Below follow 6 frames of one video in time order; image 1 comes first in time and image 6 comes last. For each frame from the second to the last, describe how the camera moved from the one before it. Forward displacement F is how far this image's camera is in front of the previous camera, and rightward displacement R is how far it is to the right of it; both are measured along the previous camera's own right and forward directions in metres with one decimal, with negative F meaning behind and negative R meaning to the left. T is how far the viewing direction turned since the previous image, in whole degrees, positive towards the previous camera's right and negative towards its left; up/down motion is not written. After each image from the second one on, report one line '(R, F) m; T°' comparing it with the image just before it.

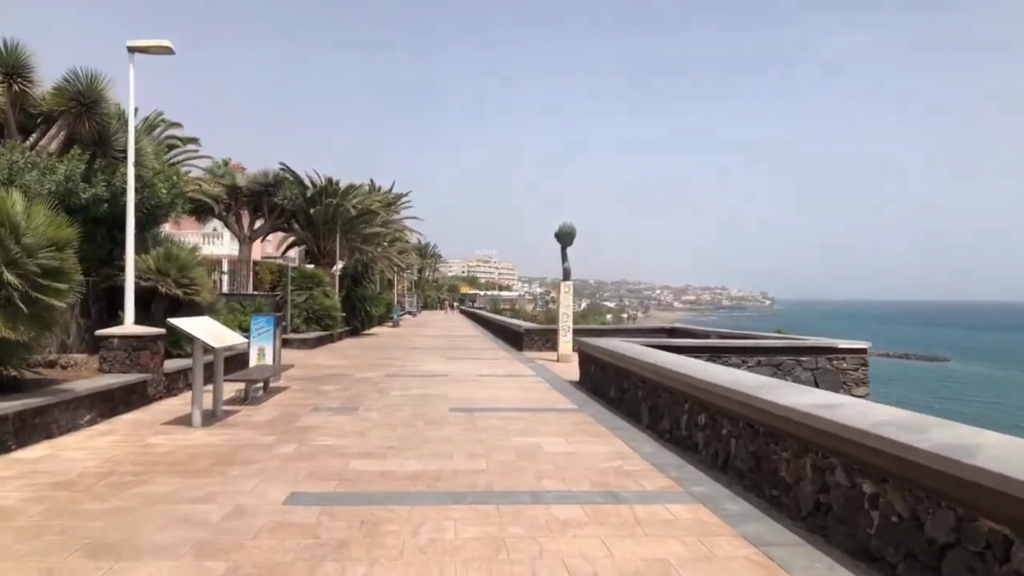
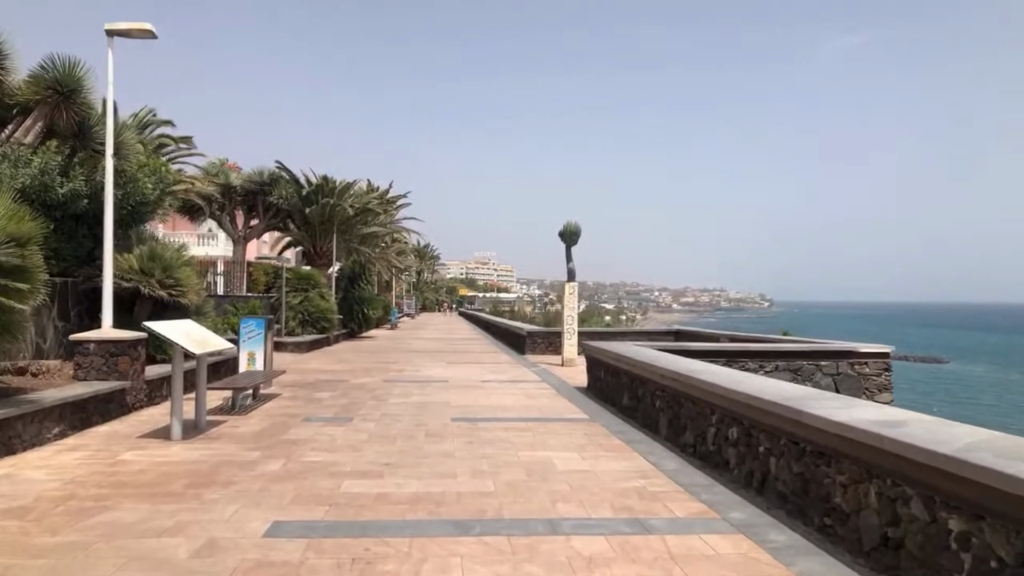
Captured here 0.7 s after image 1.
(-0.1, +0.8) m; 0°
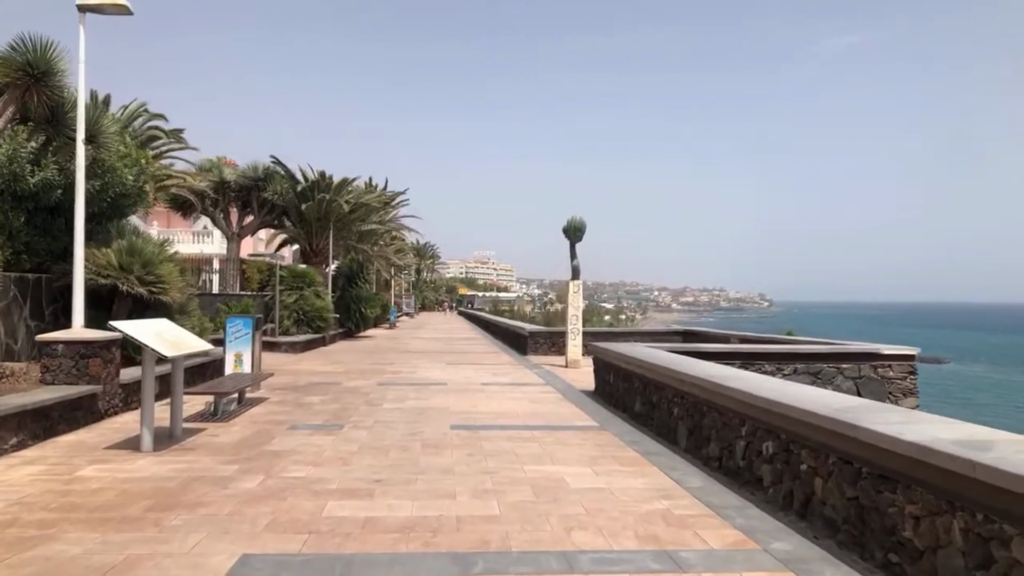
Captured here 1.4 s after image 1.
(-0.1, +0.8) m; 0°
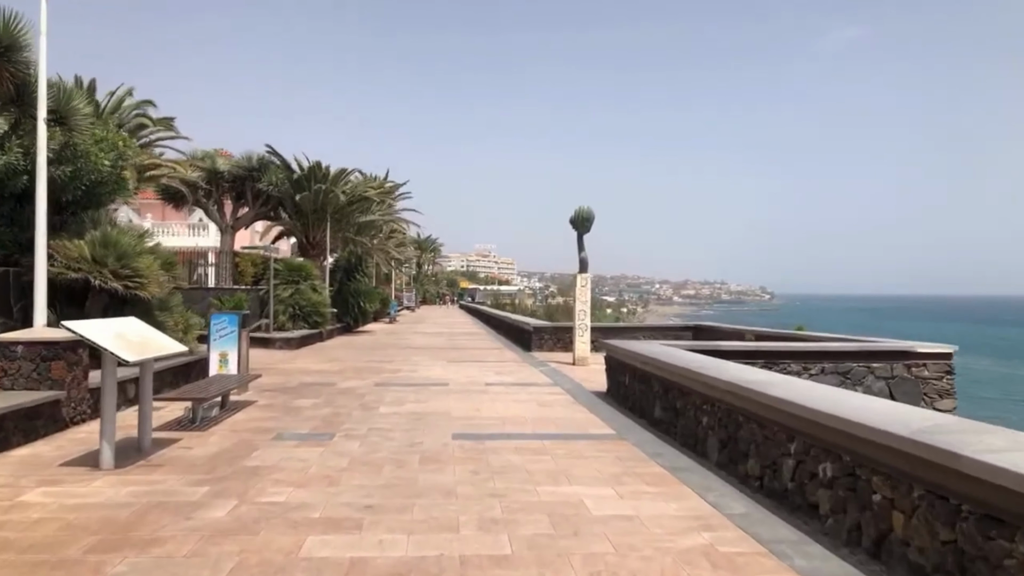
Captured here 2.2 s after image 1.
(-0.1, +1.0) m; 0°
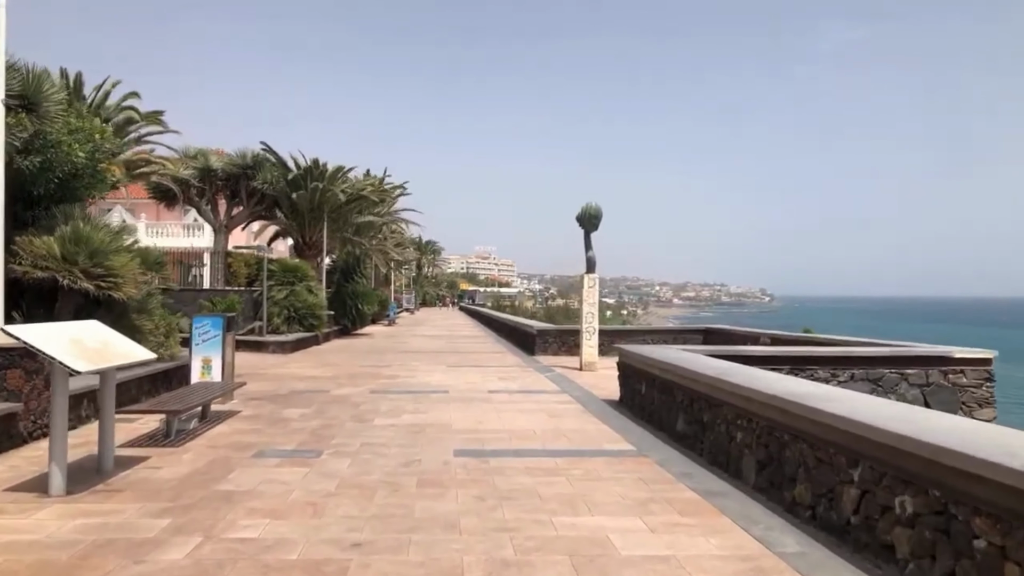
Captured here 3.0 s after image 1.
(-0.1, +0.9) m; 0°
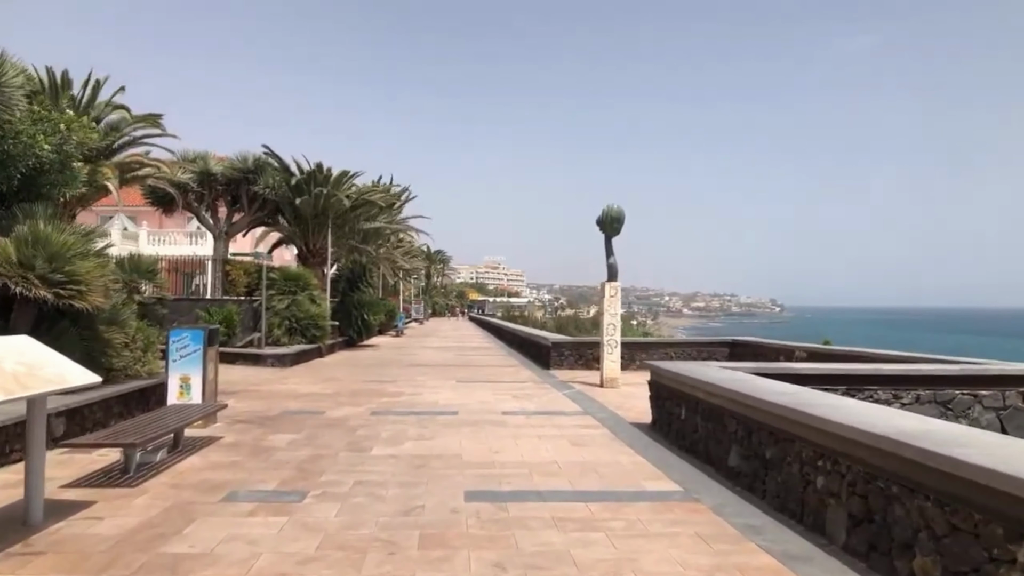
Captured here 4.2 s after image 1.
(-0.1, +1.3) m; -1°
